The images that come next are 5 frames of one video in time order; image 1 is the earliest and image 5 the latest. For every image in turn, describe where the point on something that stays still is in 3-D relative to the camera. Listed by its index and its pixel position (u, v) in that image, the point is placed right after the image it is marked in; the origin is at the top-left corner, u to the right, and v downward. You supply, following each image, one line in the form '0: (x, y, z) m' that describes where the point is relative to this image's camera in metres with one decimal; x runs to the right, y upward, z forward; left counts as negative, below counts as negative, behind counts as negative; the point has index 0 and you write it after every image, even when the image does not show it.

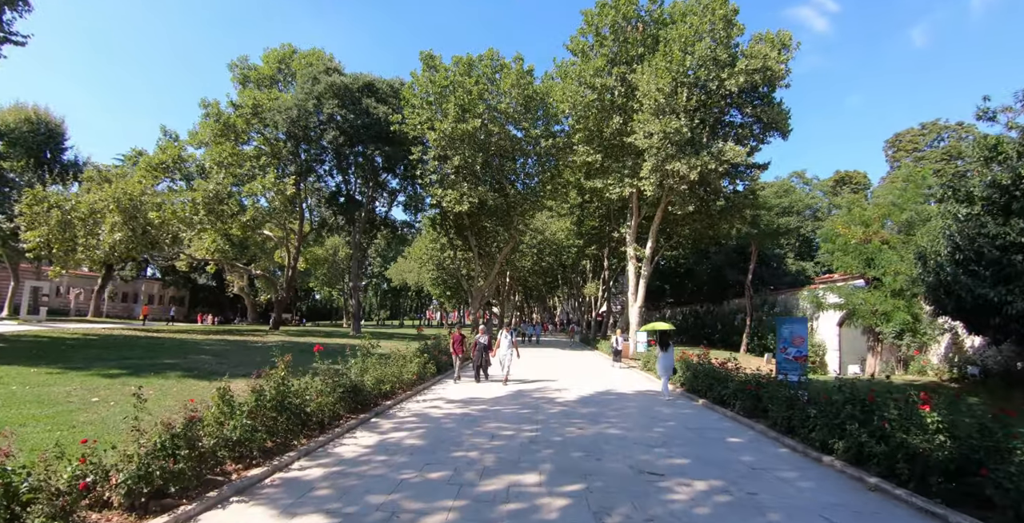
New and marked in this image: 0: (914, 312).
0: (+13.5, -1.7, +17.7) m
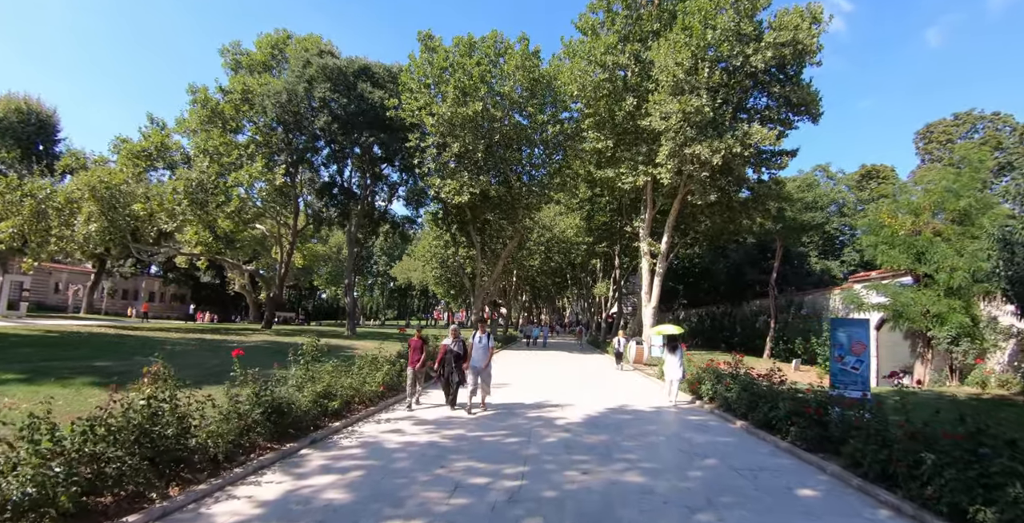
0: (+13.4, -1.5, +15.3) m
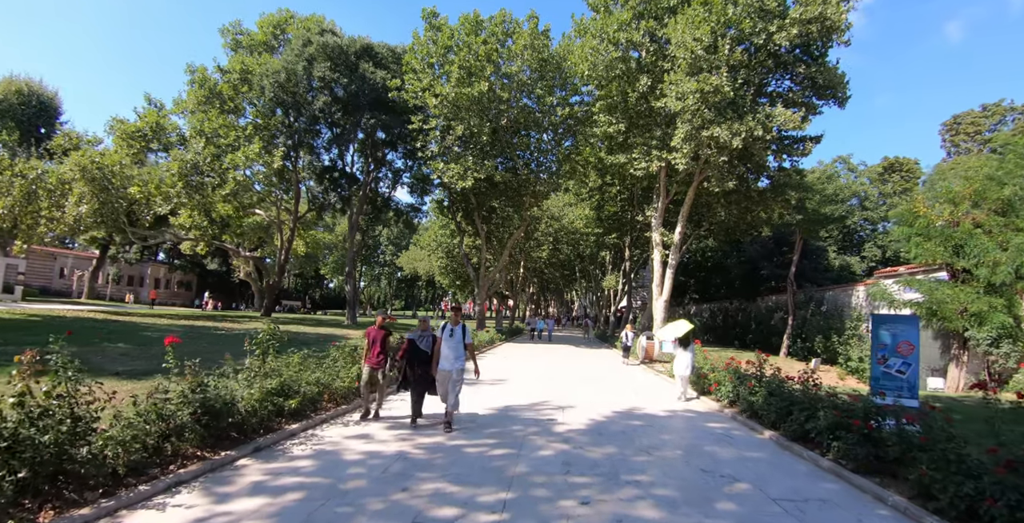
0: (+13.4, -1.4, +14.0) m
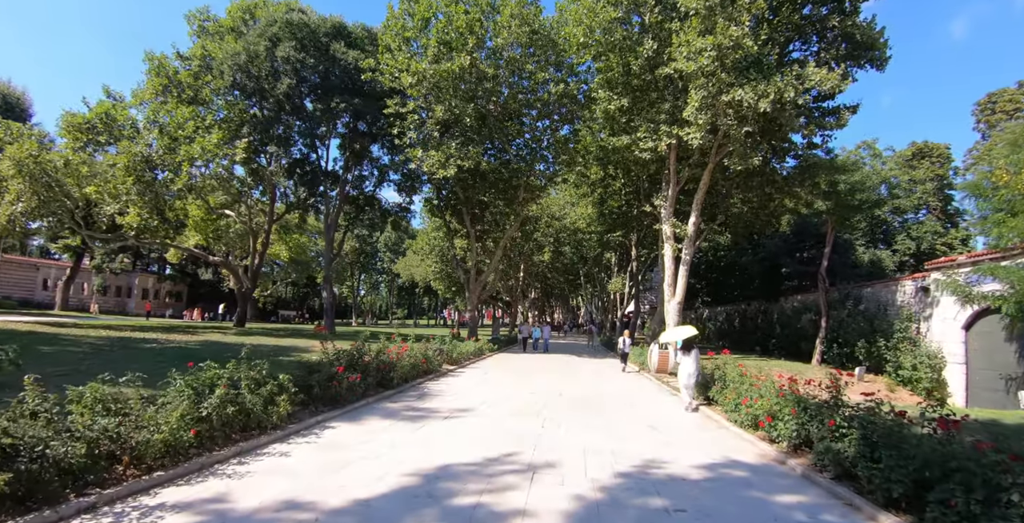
0: (+12.9, -0.9, +10.7) m
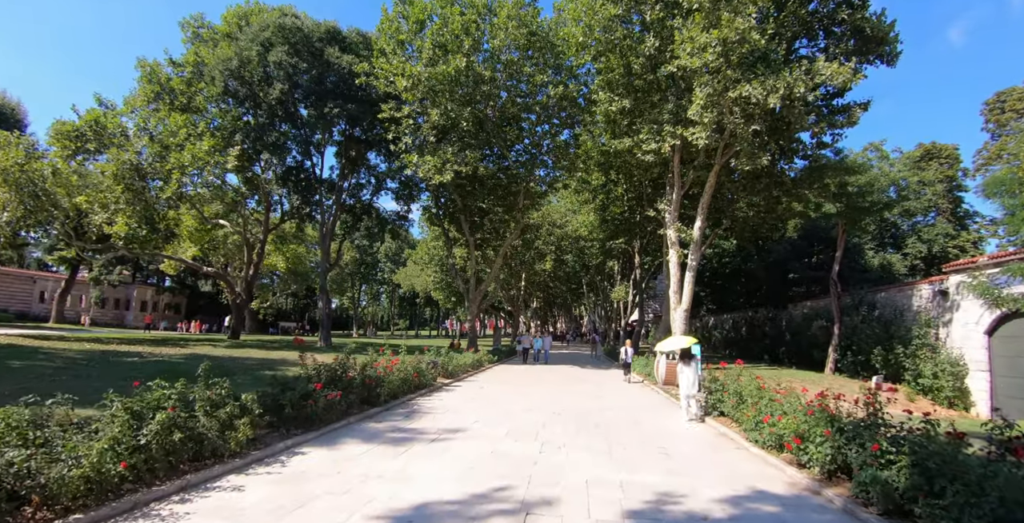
0: (+12.8, -0.9, +9.9) m
